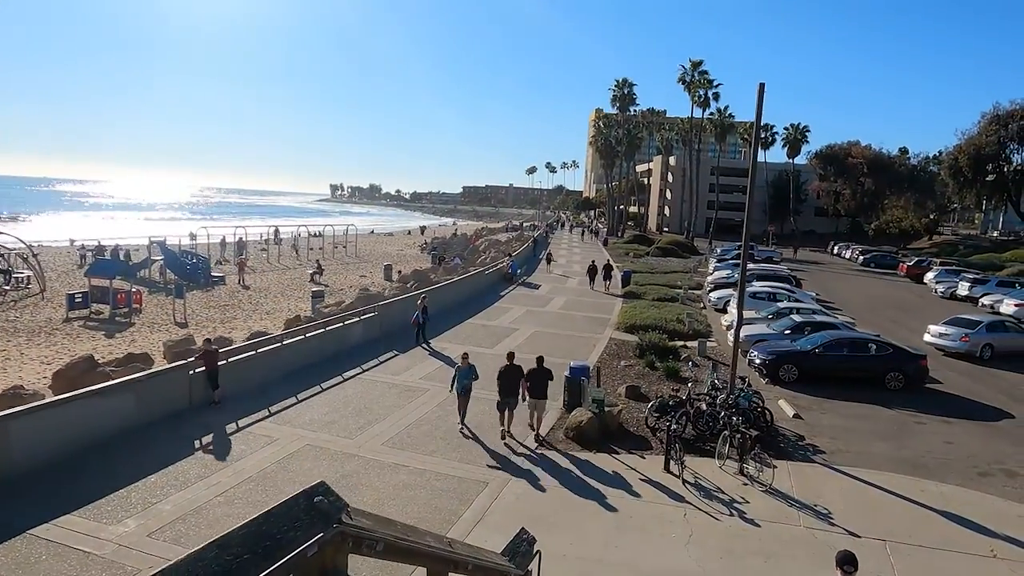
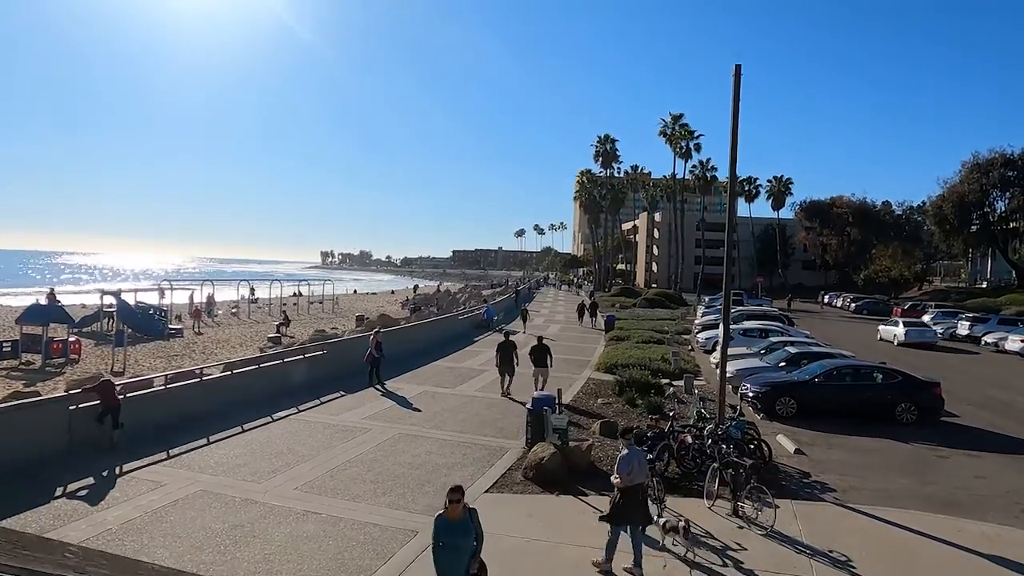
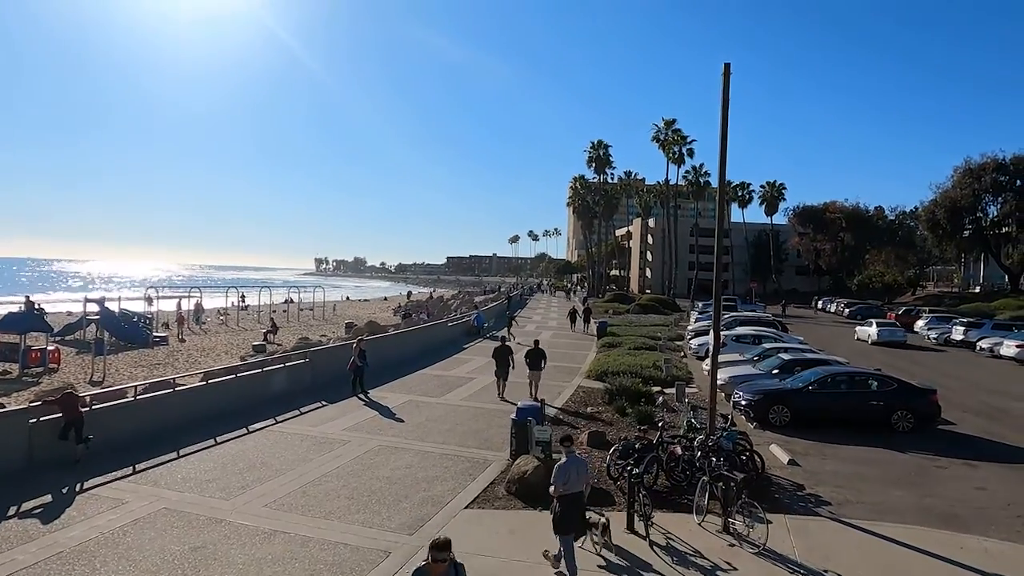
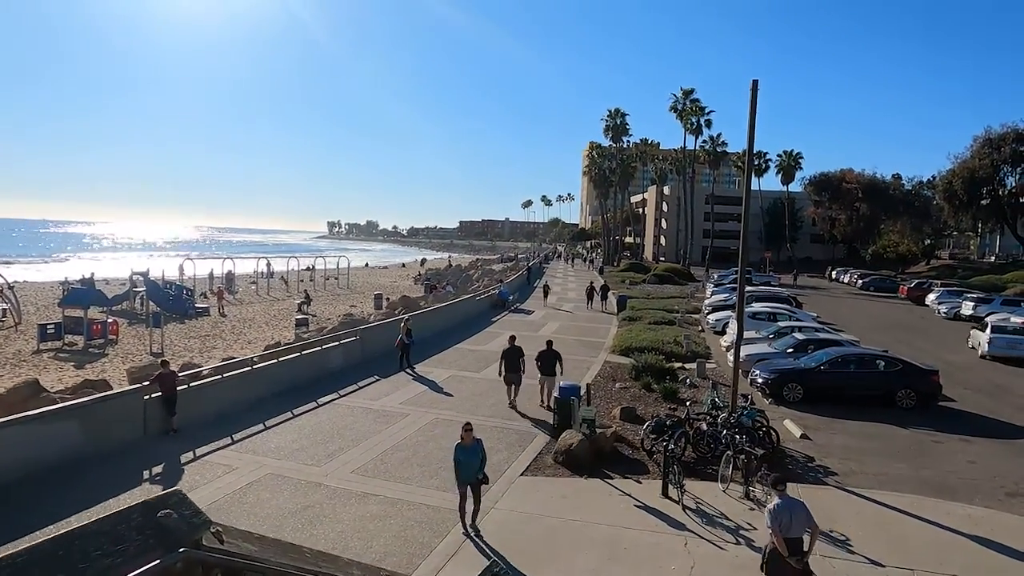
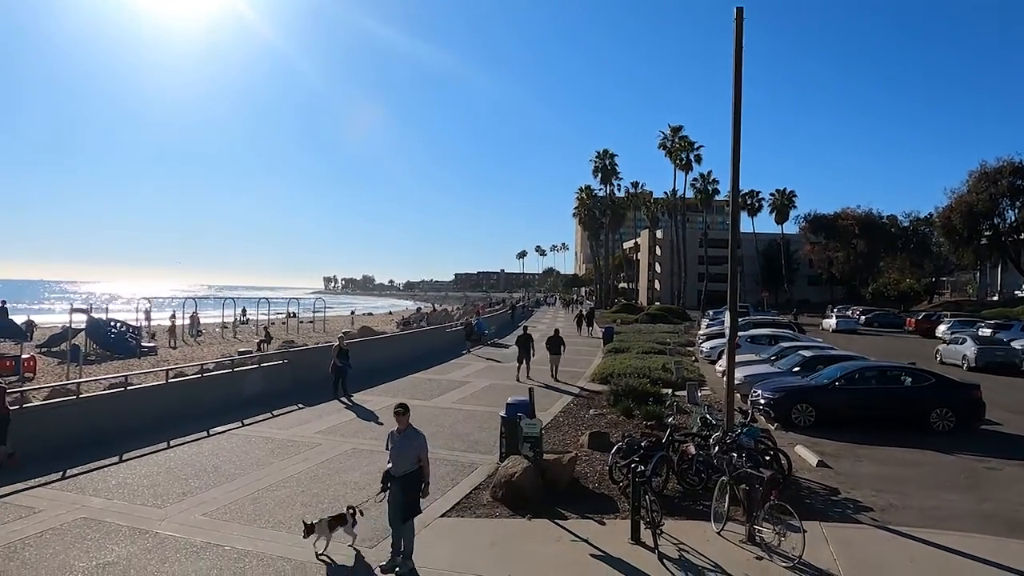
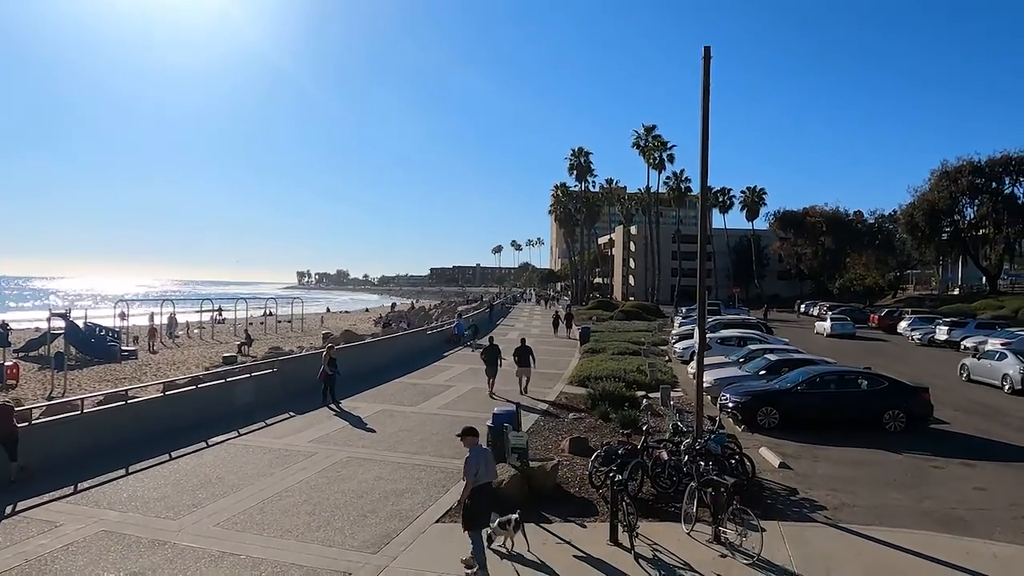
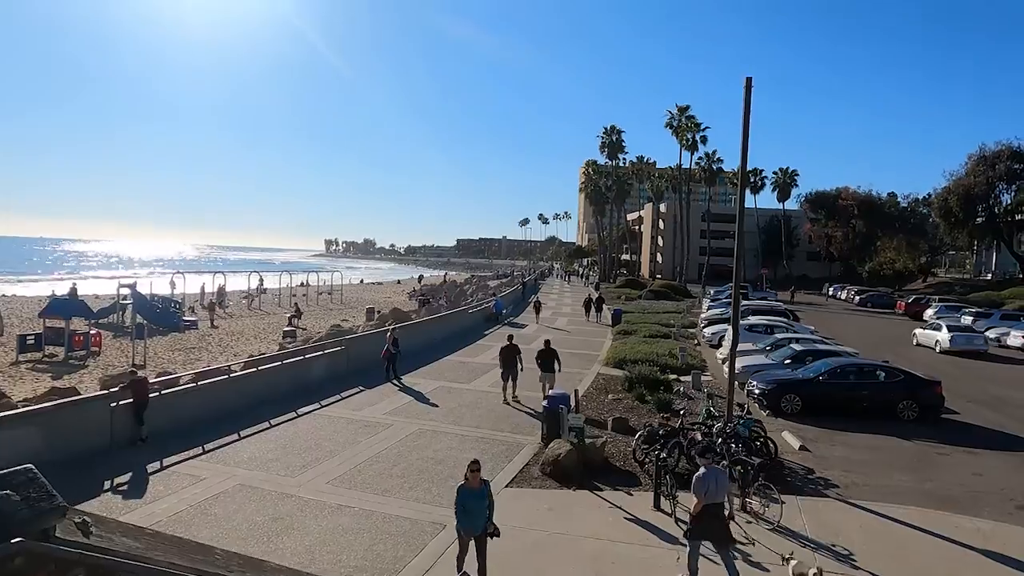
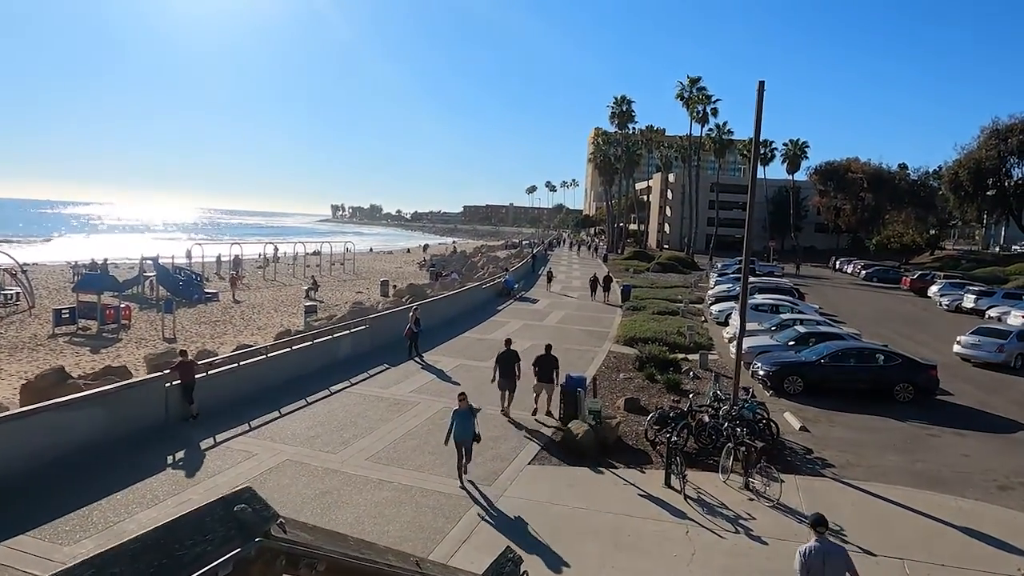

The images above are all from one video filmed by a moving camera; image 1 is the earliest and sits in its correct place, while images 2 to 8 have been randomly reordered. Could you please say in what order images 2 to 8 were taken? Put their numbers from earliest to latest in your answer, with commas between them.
8, 4, 7, 2, 3, 6, 5
